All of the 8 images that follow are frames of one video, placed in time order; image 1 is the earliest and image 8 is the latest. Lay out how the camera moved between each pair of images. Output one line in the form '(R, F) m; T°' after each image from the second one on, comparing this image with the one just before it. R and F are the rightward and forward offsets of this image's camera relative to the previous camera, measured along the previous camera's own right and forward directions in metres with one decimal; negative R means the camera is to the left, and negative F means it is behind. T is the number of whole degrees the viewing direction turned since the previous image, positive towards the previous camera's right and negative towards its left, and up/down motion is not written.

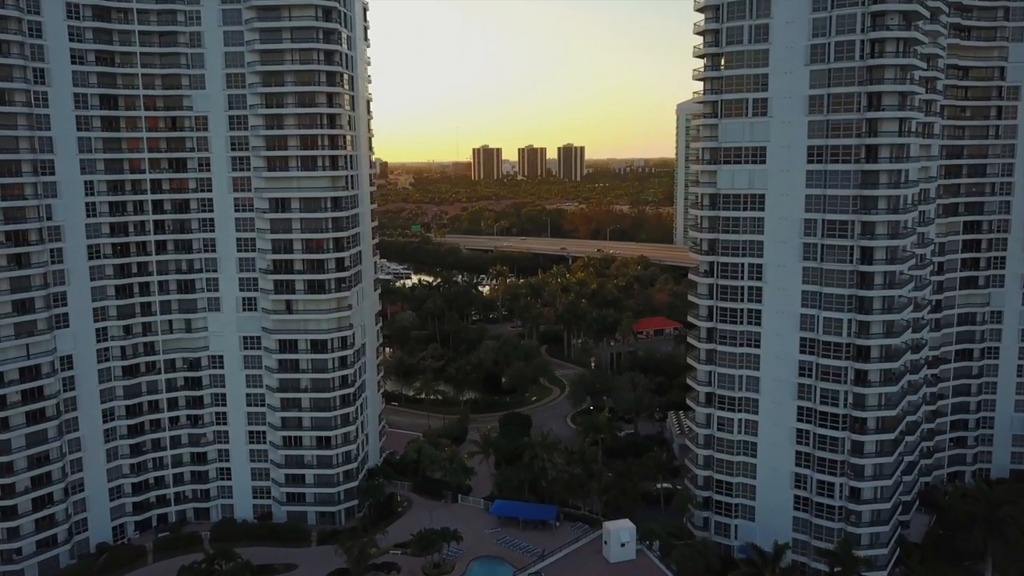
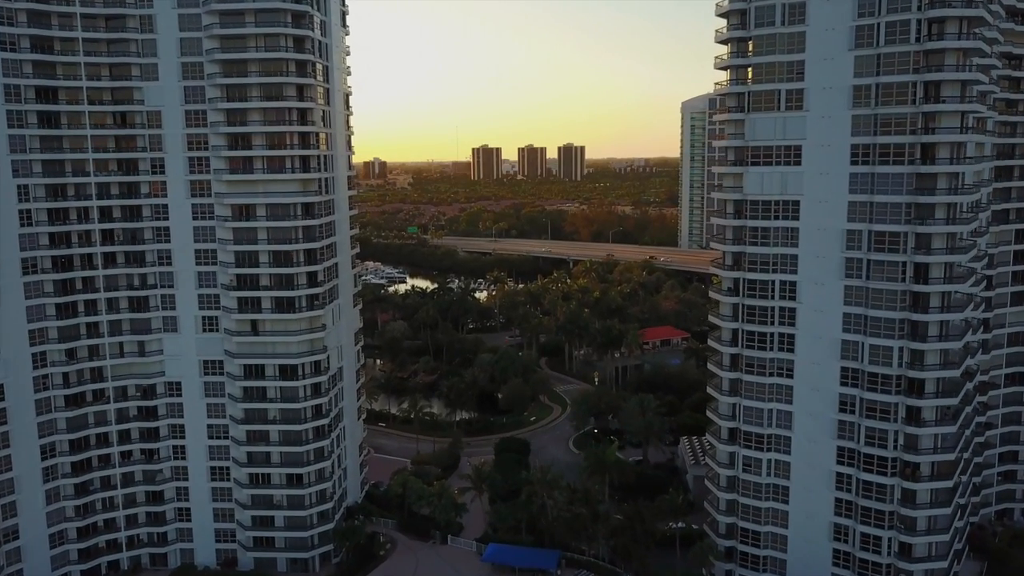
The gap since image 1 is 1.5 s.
(+0.8, +7.5) m; 0°
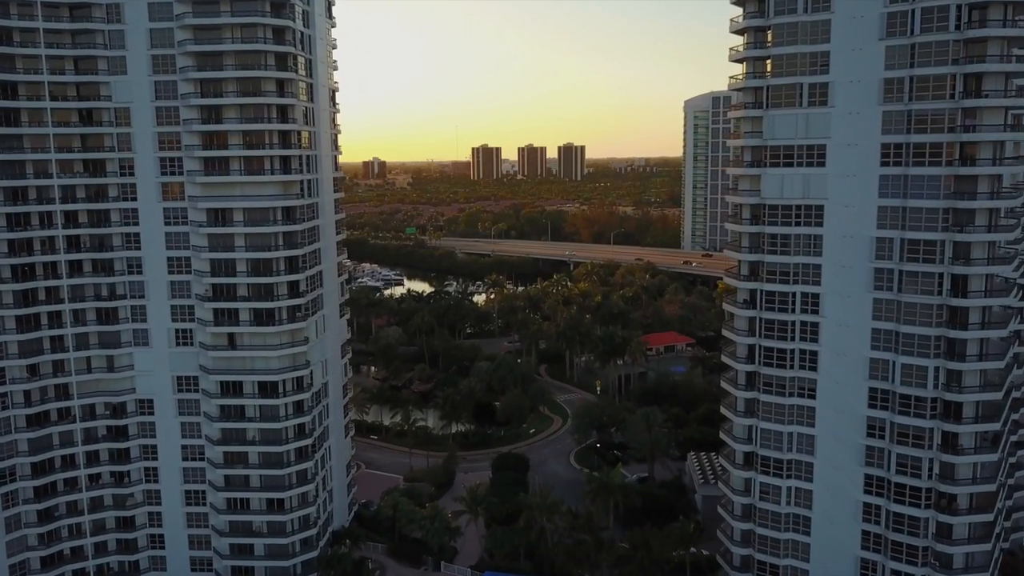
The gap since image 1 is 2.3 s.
(+0.5, +4.1) m; 0°
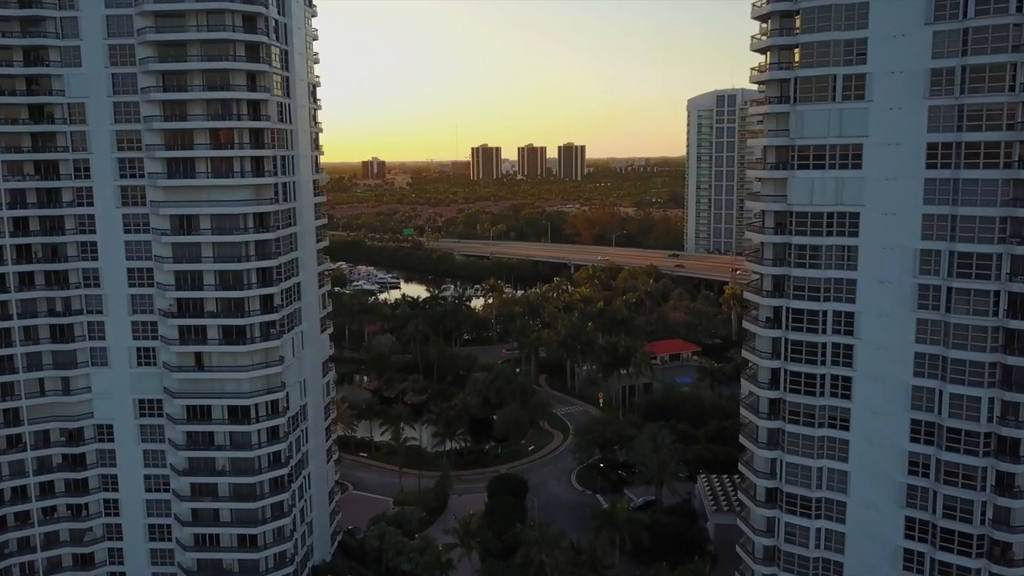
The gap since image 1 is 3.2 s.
(+0.6, +4.9) m; 0°
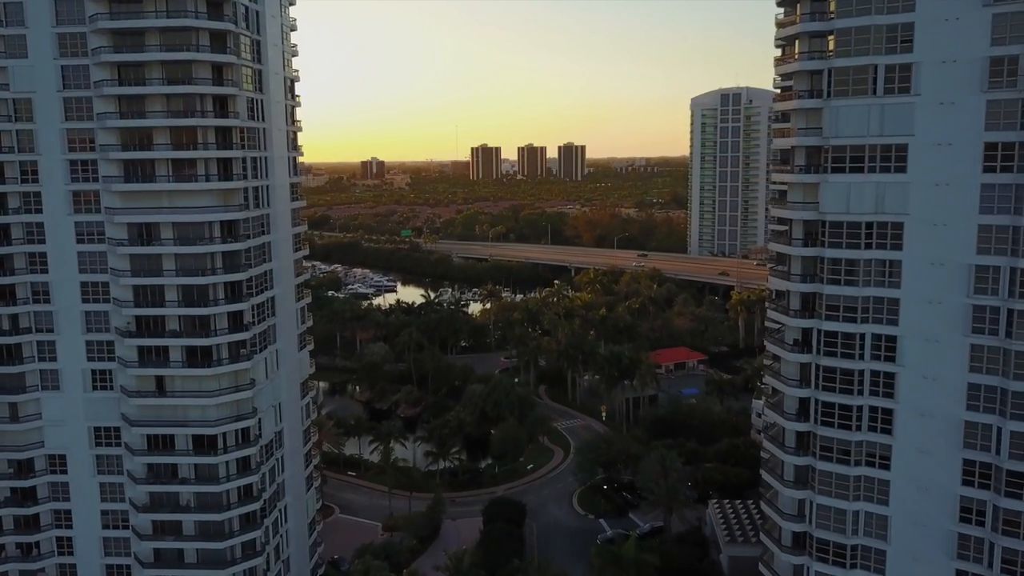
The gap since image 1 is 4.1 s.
(+0.6, +4.7) m; 0°
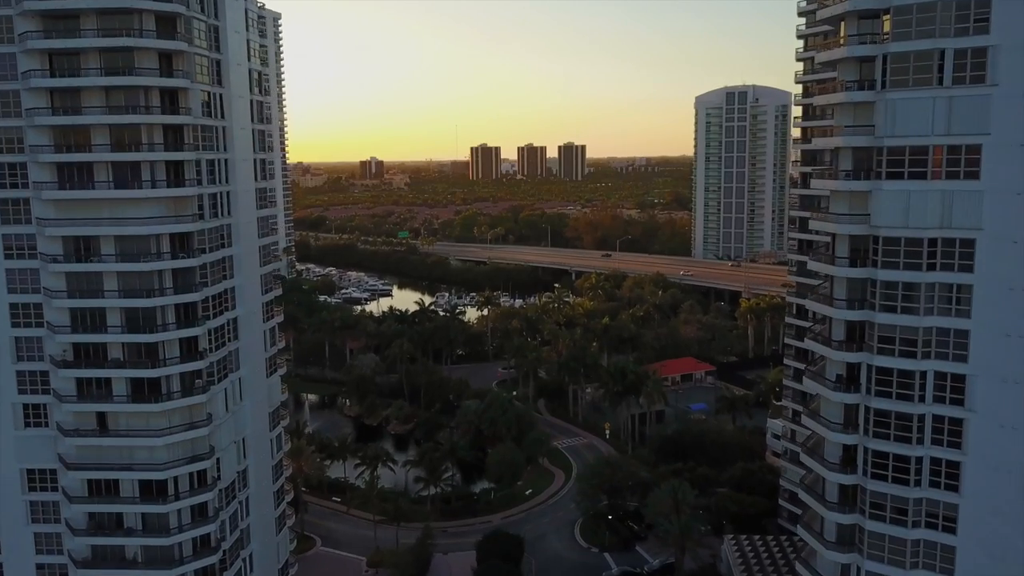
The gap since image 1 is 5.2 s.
(+0.7, +5.6) m; 0°
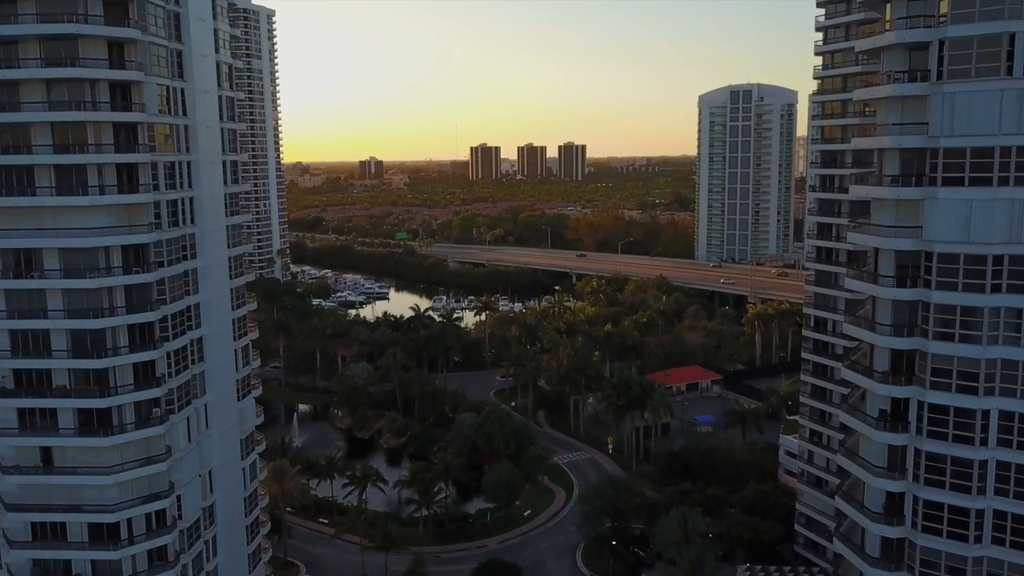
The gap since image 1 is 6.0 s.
(+0.5, +4.1) m; 0°
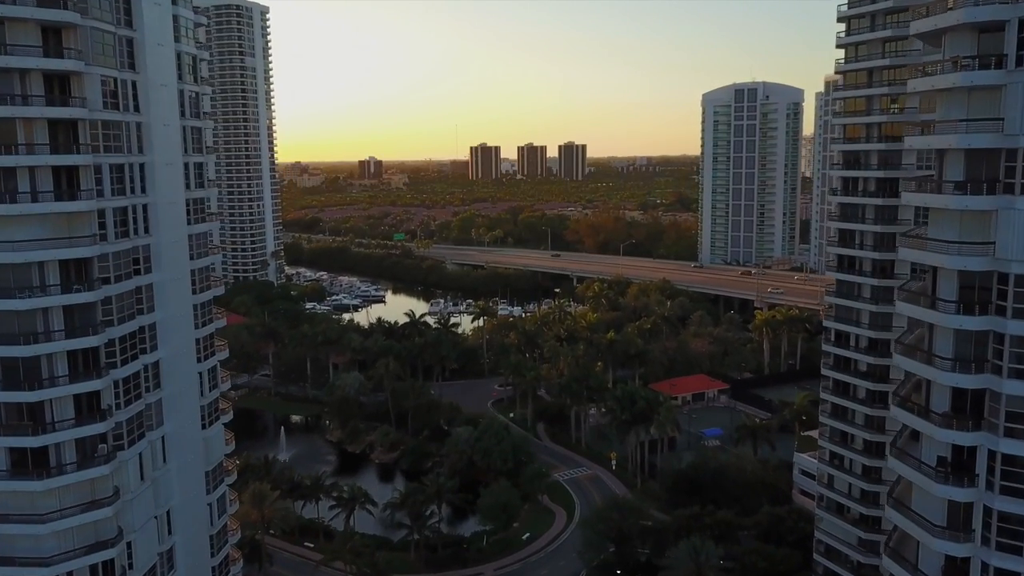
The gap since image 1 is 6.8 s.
(+0.5, +4.1) m; 0°
